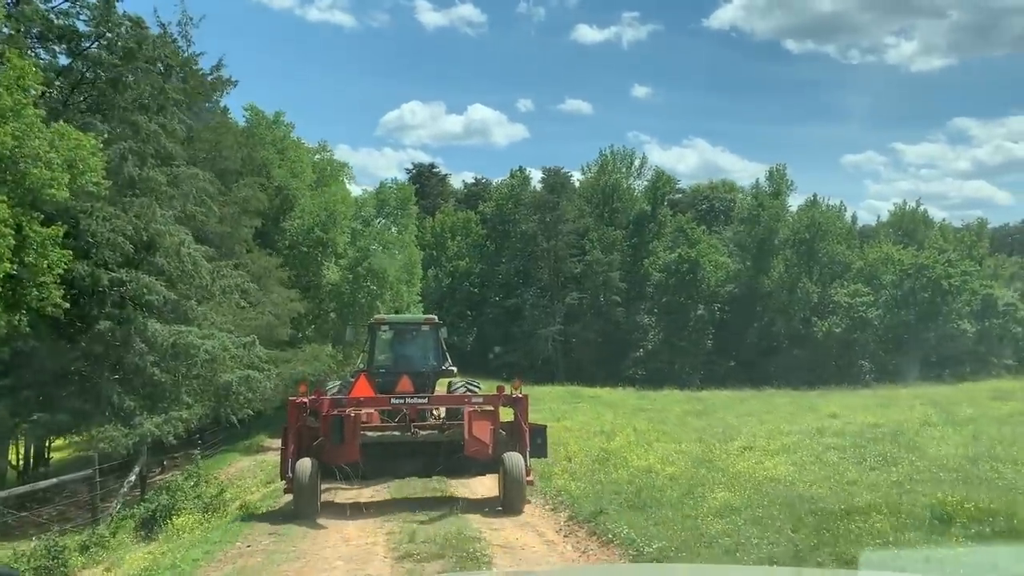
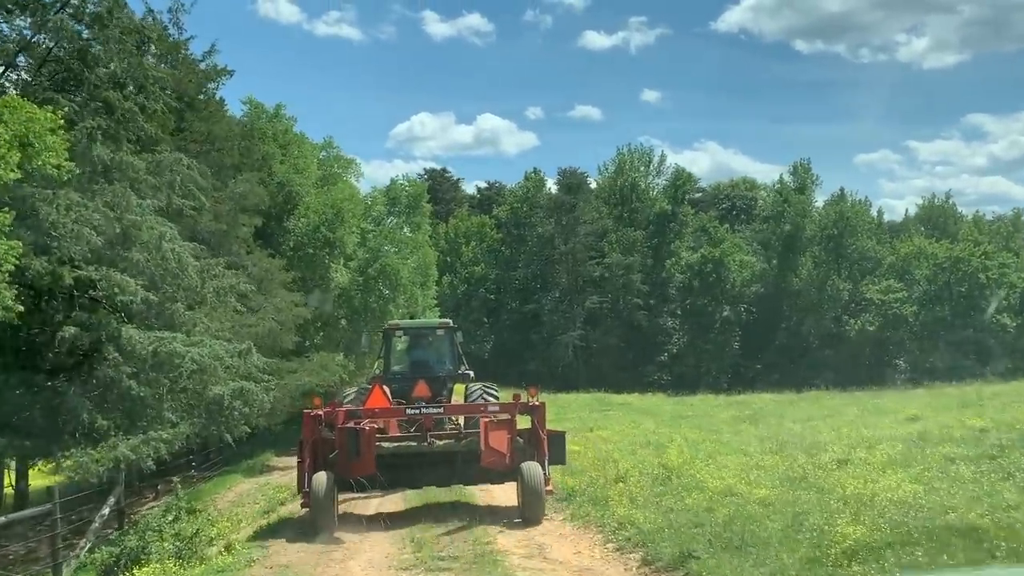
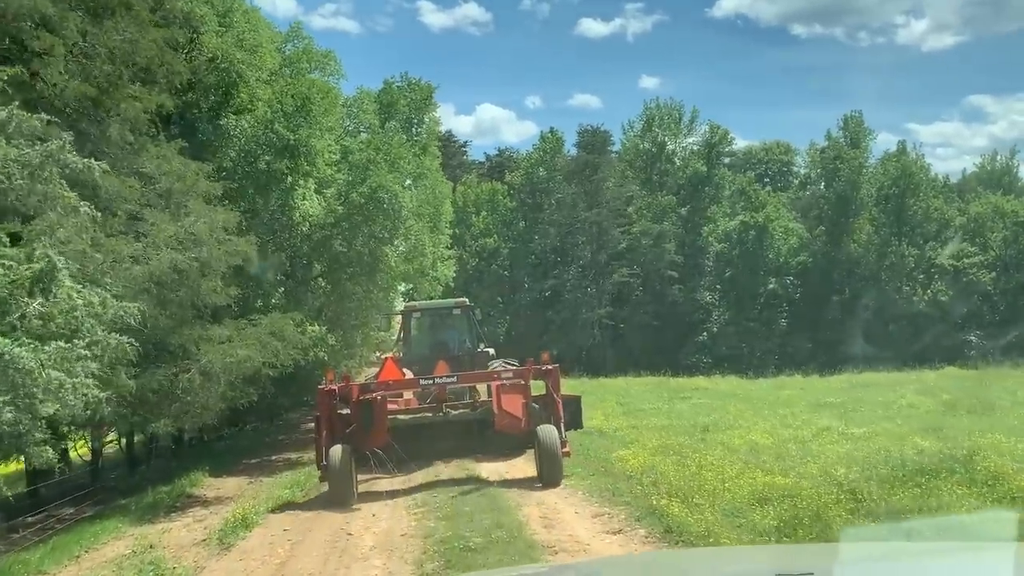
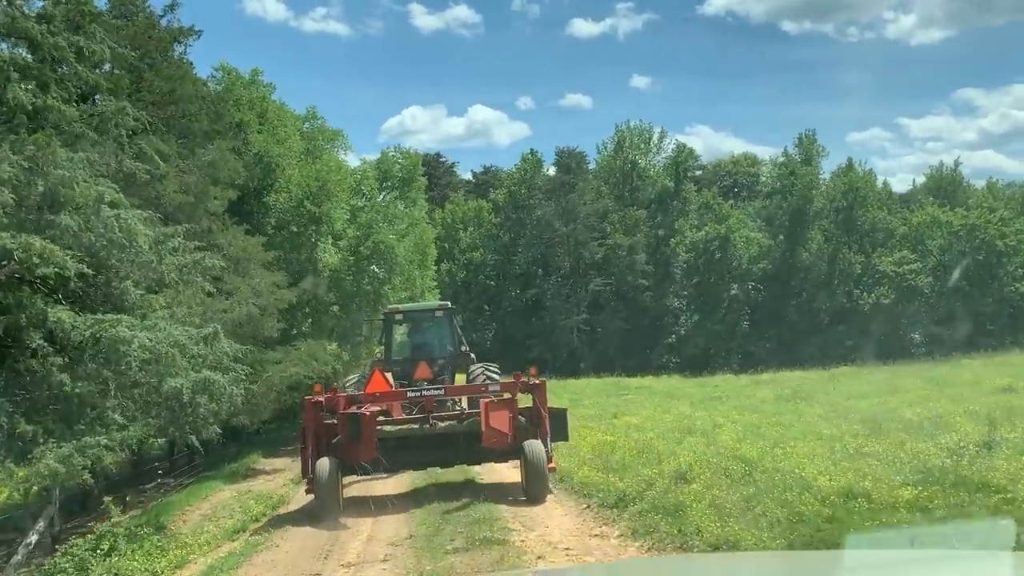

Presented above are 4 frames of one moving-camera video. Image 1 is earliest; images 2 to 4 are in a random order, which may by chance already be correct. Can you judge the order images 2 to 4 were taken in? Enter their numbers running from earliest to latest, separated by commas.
2, 4, 3
